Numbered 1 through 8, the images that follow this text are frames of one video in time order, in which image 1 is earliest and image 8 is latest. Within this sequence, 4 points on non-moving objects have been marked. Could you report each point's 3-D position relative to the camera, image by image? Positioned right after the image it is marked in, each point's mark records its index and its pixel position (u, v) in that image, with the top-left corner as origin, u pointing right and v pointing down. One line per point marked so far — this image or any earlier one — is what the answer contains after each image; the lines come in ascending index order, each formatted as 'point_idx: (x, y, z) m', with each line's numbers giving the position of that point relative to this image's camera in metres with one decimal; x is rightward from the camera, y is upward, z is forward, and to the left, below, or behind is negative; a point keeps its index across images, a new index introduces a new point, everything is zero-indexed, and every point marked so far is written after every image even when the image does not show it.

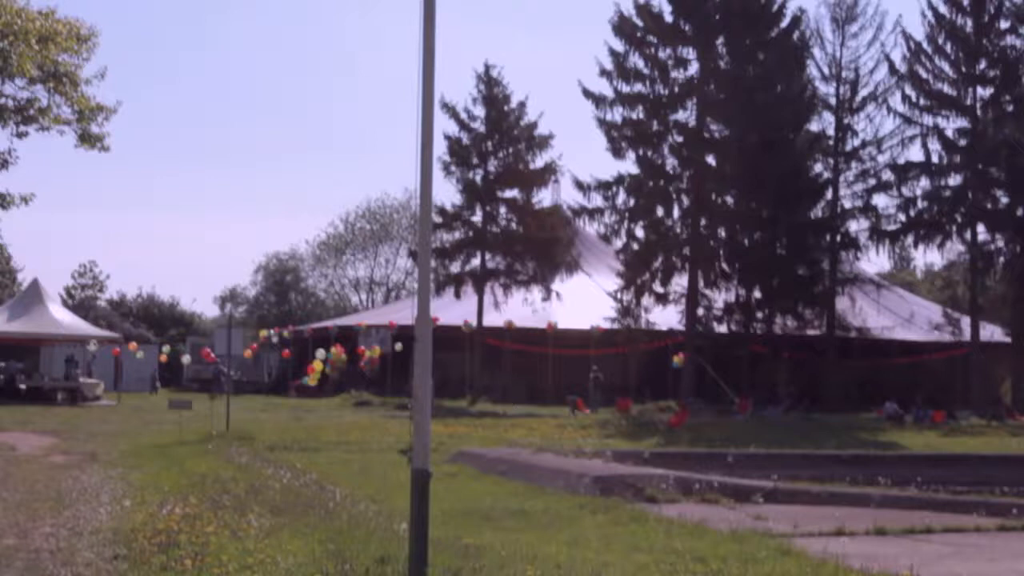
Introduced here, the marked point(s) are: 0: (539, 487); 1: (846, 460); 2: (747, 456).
0: (+0.4, -2.9, +14.6) m
1: (+5.9, -3.1, +18.0) m
2: (+4.0, -3.0, +17.9) m
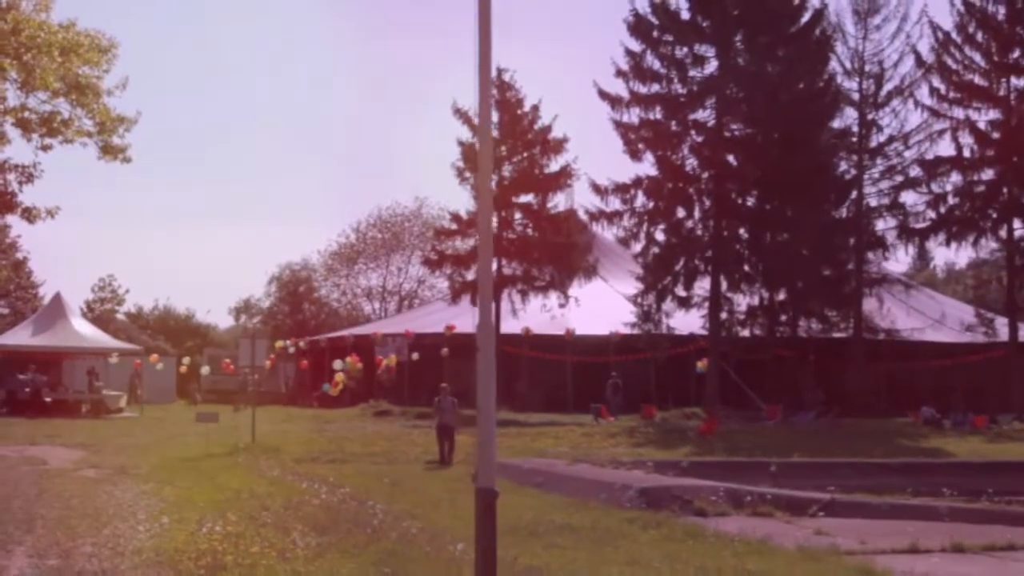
0: (+1.0, -2.9, +14.1) m
1: (+6.5, -3.1, +17.4) m
2: (+4.6, -3.0, +17.3) m
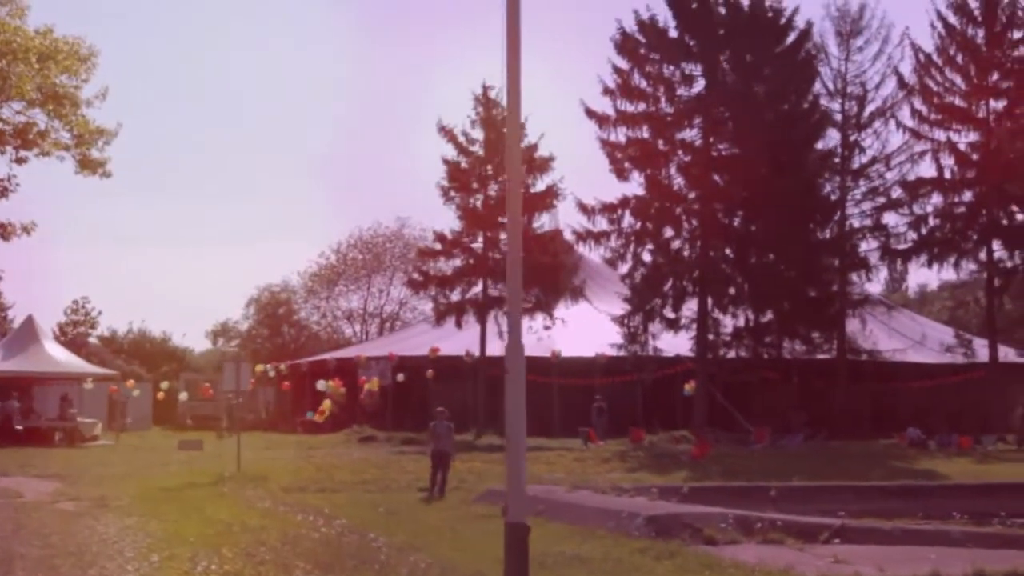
0: (+1.0, -3.2, +13.7) m
1: (+6.4, -3.5, +17.2) m
2: (+4.6, -3.4, +17.1) m
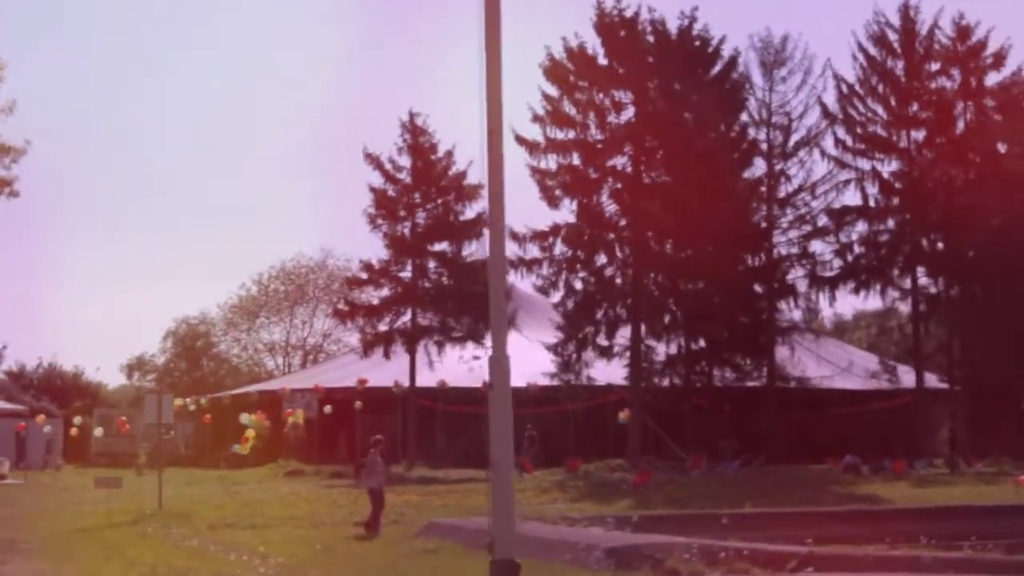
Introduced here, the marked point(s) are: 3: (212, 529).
0: (+0.4, -3.5, +13.0) m
1: (+5.5, -3.8, +16.8) m
2: (+3.7, -3.7, +16.6) m
3: (-5.6, -4.5, +18.8) m
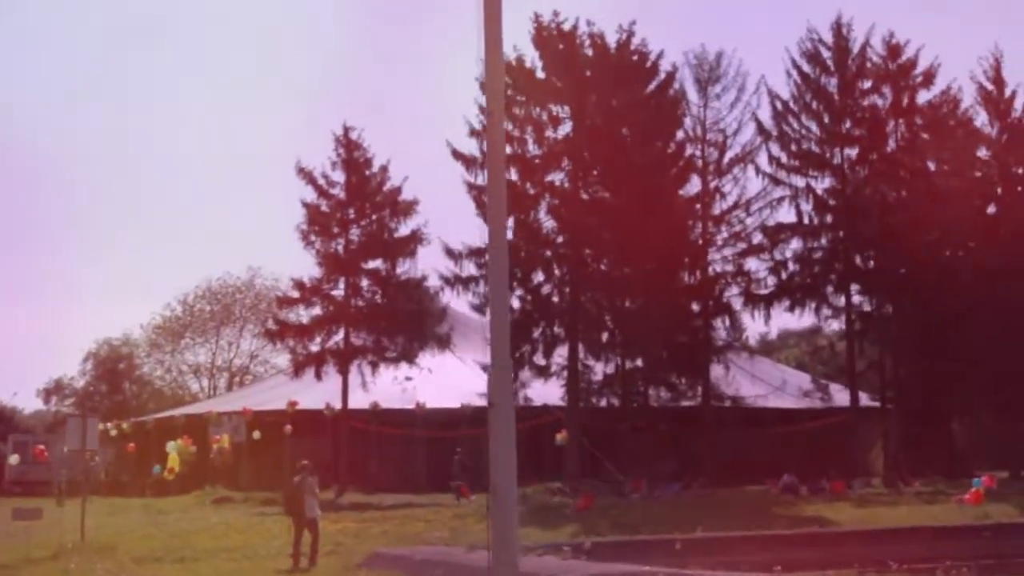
0: (-0.2, -3.7, +12.3) m
1: (+4.7, -4.1, +16.5) m
2: (+2.9, -4.0, +16.1) m
3: (-6.5, -4.8, +17.7) m
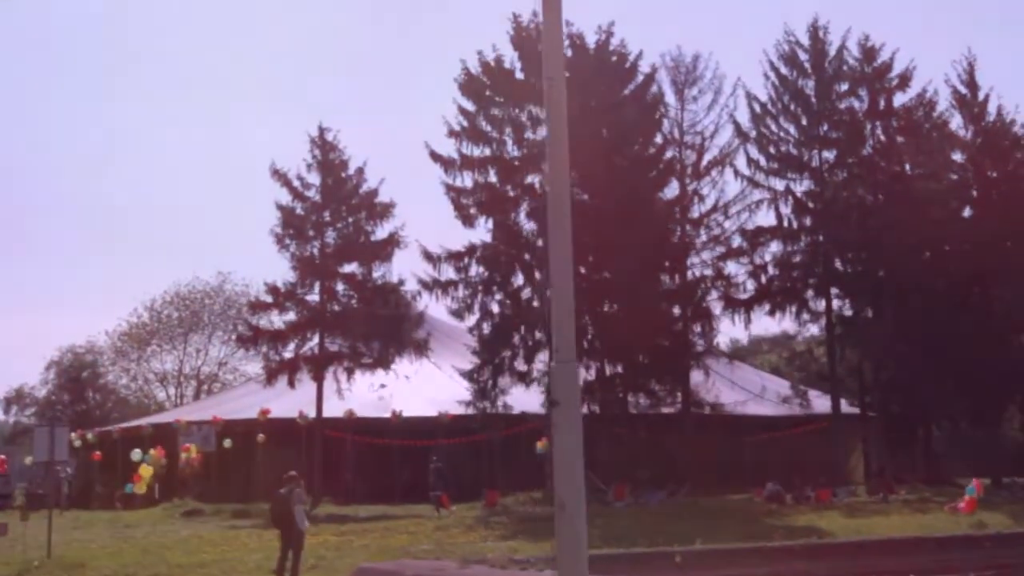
0: (-0.1, -3.7, +11.6) m
1: (+4.6, -4.1, +15.9) m
2: (+2.8, -4.1, +15.5) m
3: (-6.6, -4.8, +16.8) m
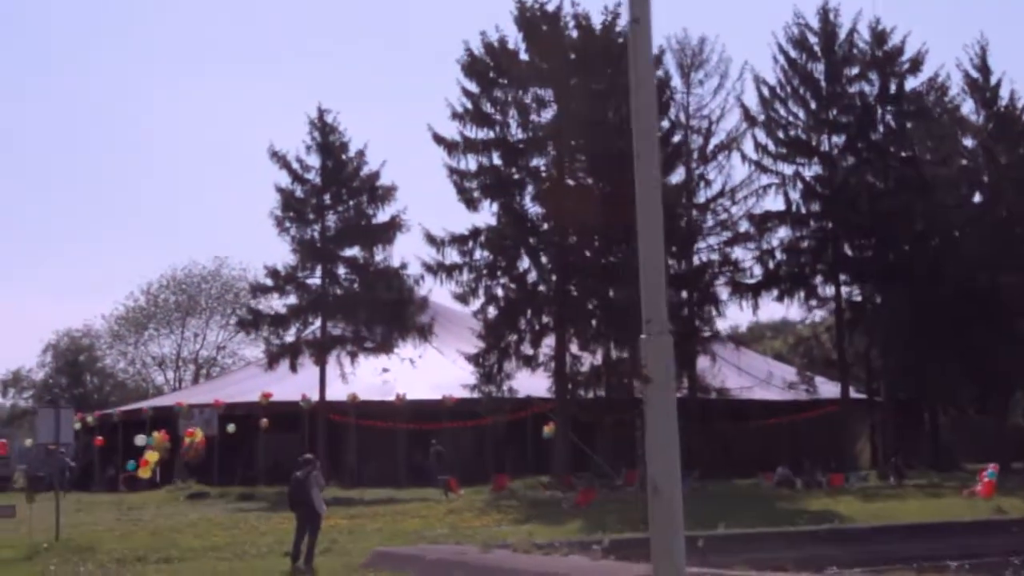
0: (+0.2, -3.4, +11.2) m
1: (+4.9, -3.8, +15.6) m
2: (+3.1, -3.7, +15.2) m
3: (-6.3, -4.5, +16.4) m
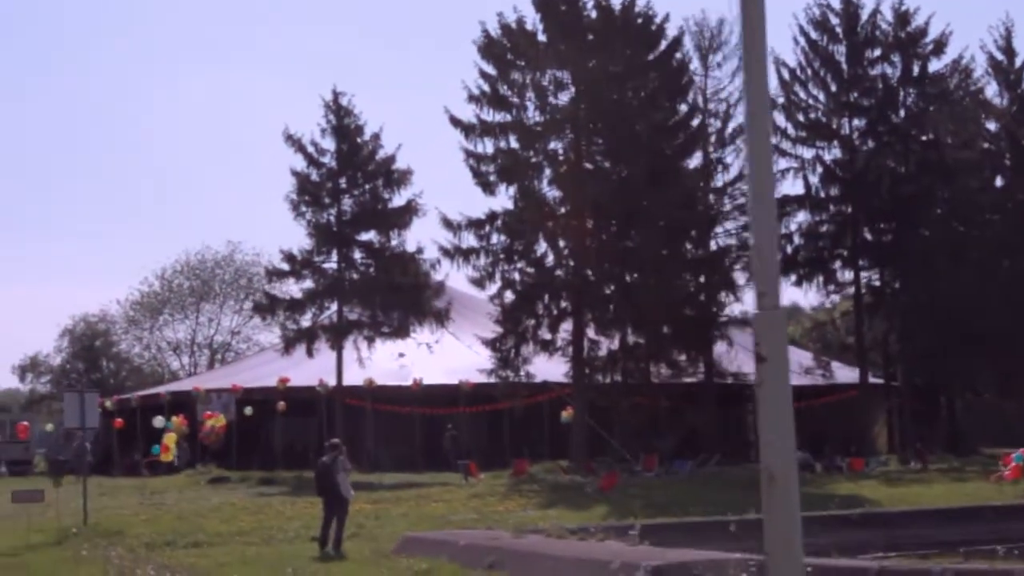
0: (+0.6, -3.3, +11.2) m
1: (+5.4, -3.6, +15.5) m
2: (+3.6, -3.5, +15.1) m
3: (-5.8, -4.2, +16.4) m
